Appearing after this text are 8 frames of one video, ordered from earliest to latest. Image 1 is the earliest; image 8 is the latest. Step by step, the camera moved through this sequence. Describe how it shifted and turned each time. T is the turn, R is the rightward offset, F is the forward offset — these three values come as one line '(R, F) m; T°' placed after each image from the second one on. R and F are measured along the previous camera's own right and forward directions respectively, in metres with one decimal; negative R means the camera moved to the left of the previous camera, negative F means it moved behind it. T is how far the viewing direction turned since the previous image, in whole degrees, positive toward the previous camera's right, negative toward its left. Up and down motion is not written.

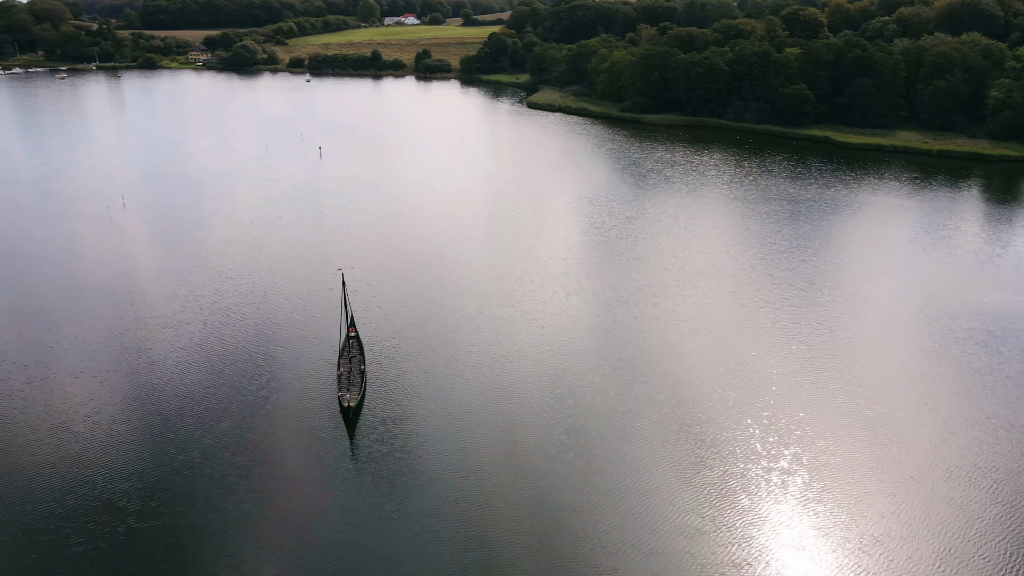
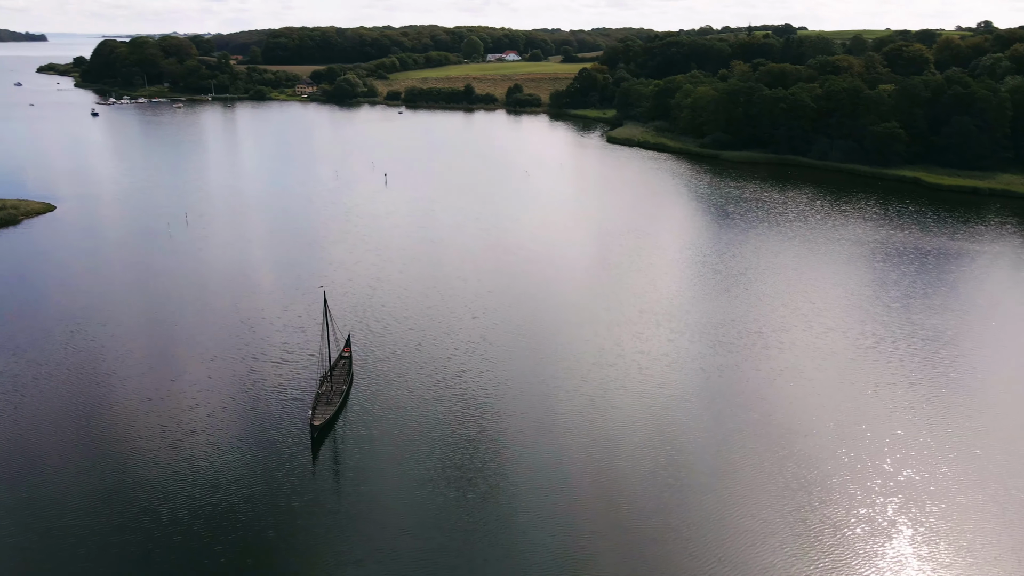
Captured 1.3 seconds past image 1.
(+3.4, +0.8) m; -8°
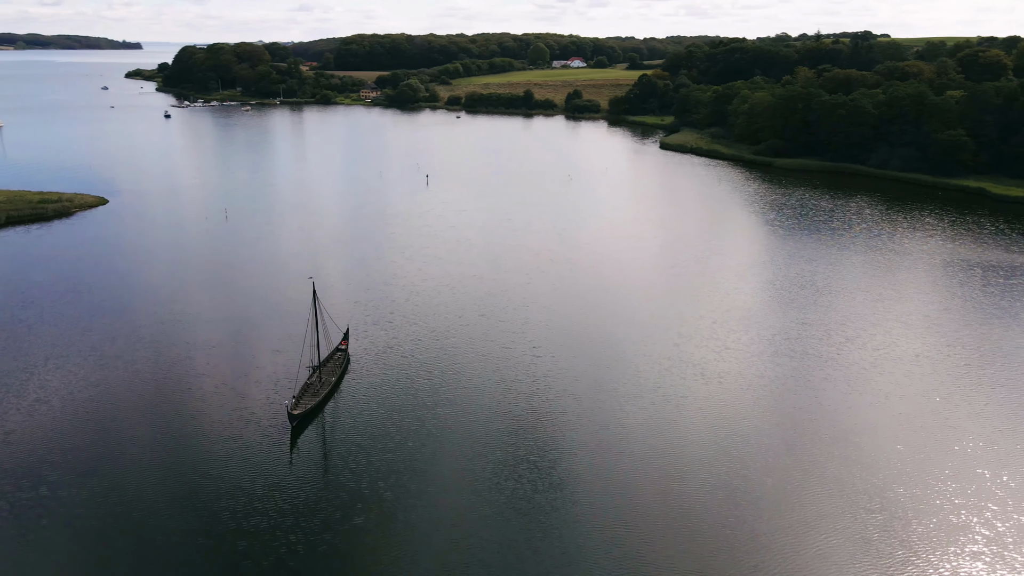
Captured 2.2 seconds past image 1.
(+2.3, +0.3) m; -5°
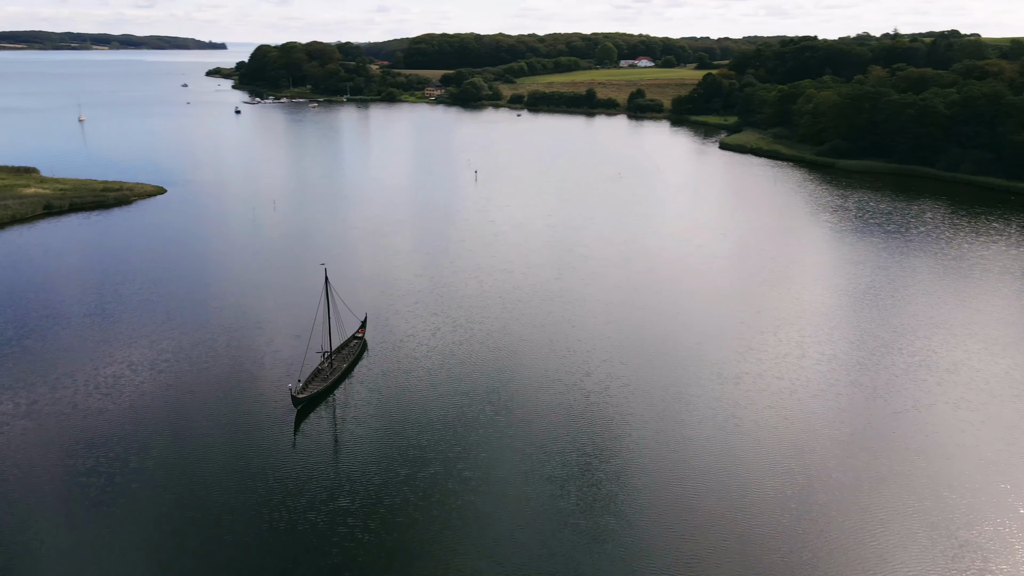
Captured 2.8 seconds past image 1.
(+1.7, +0.2) m; -5°
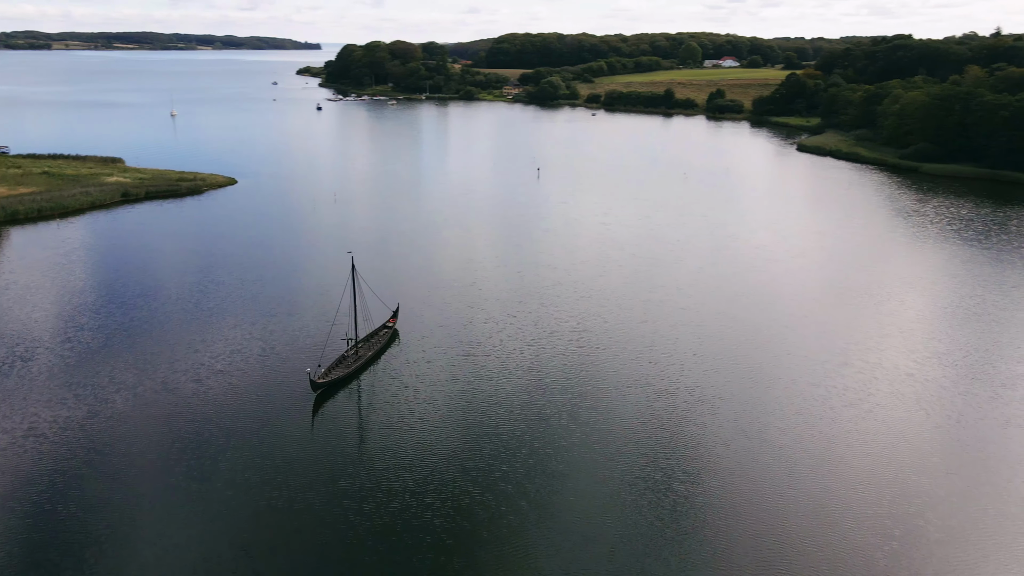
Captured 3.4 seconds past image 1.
(+1.6, +0.3) m; -6°
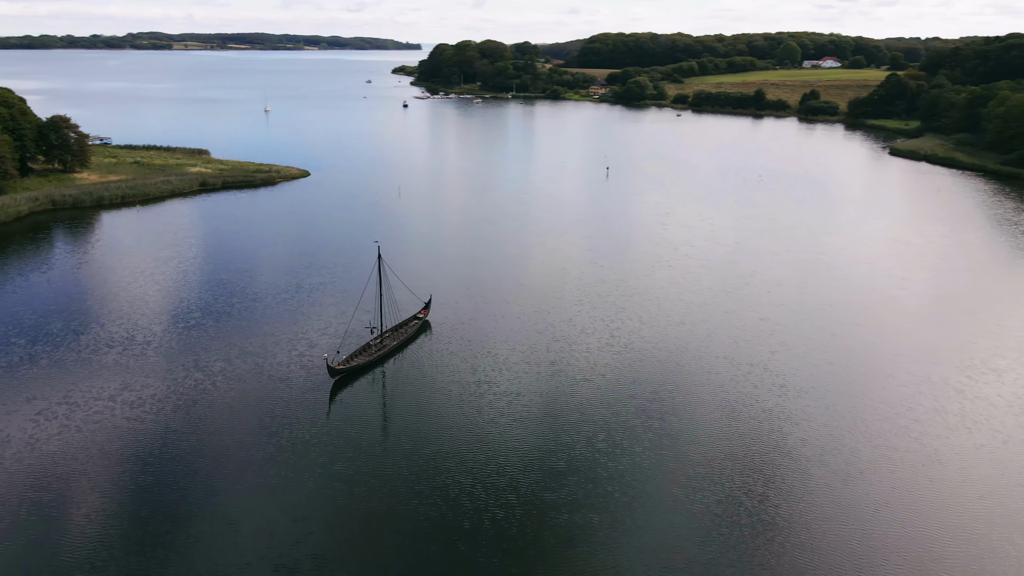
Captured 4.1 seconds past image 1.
(+2.0, +0.3) m; -7°
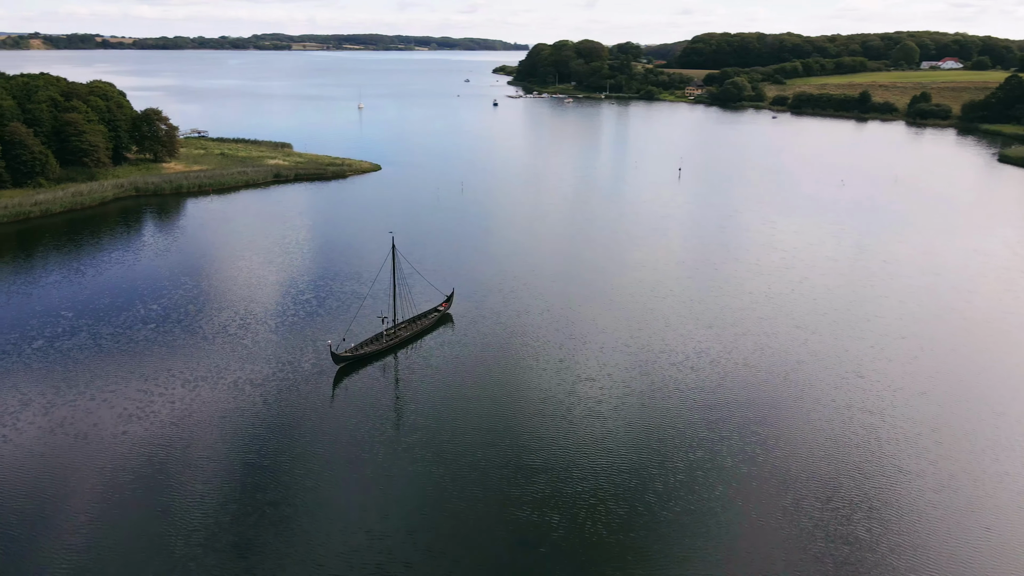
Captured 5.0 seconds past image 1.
(+2.6, +0.4) m; -7°
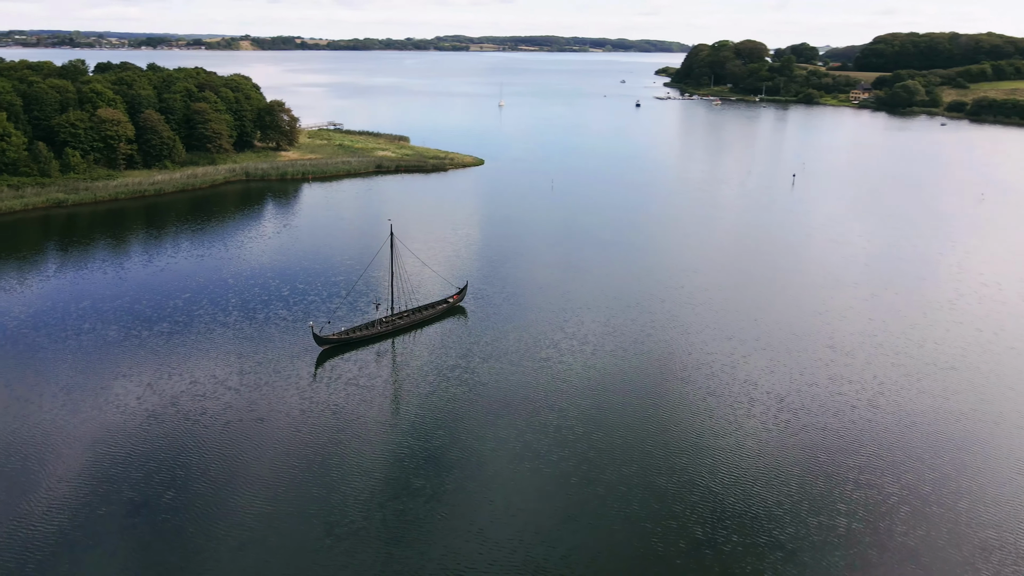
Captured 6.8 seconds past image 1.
(+5.0, +1.1) m; -12°
